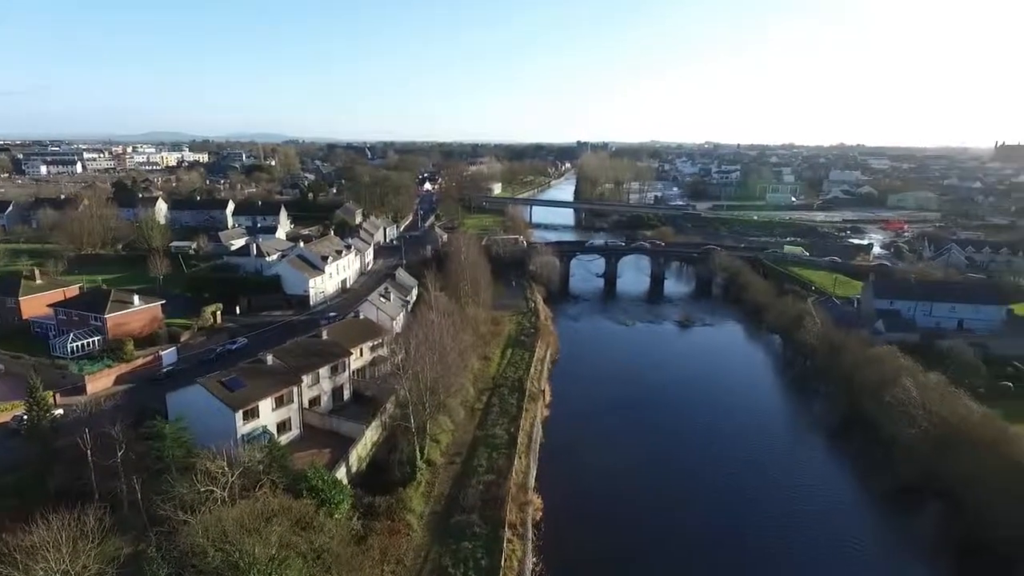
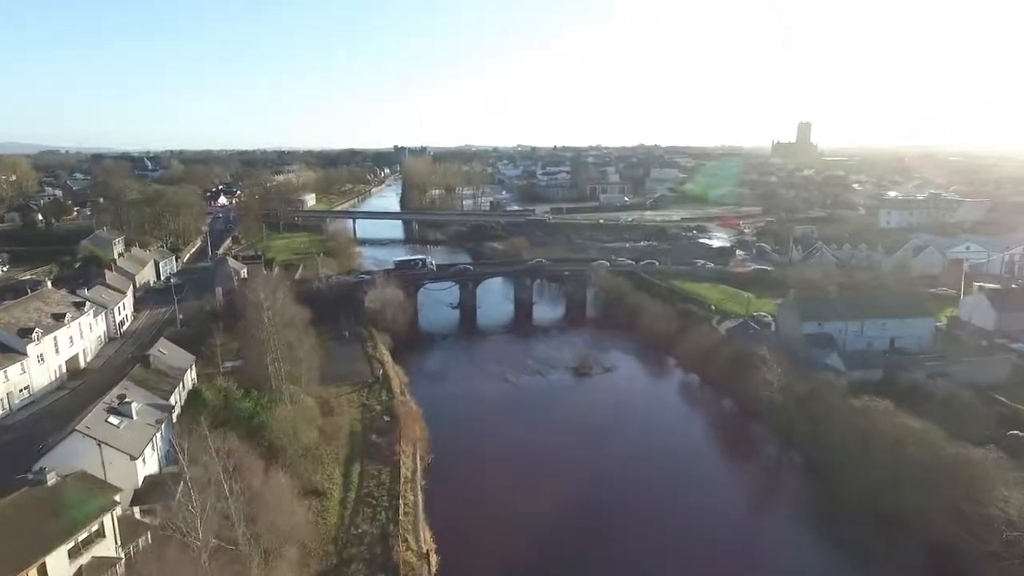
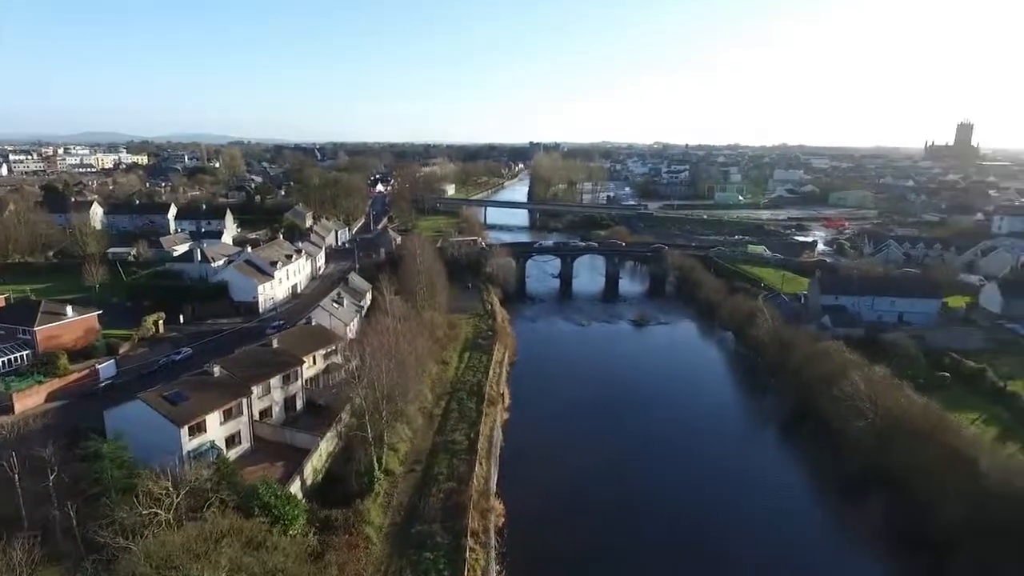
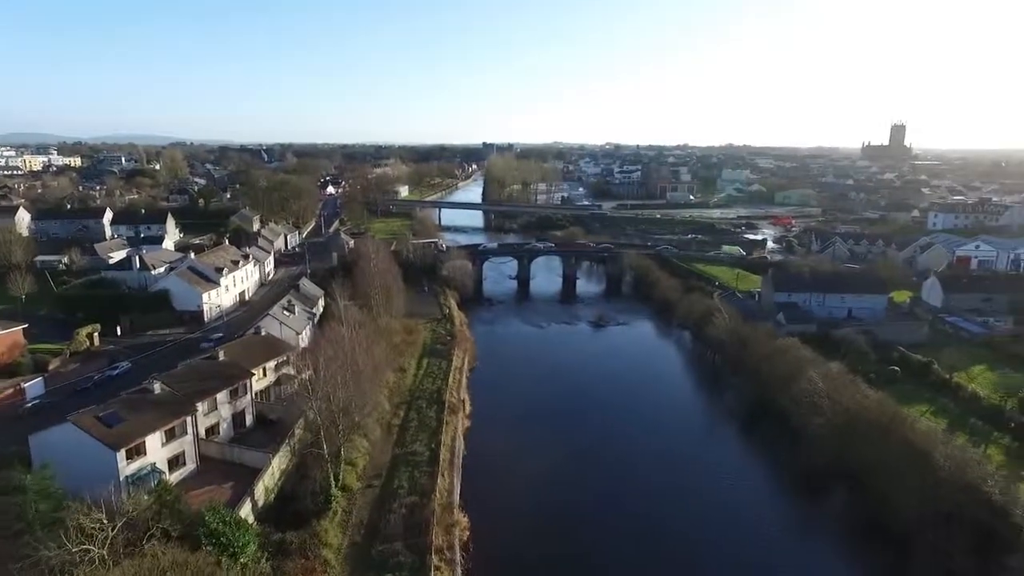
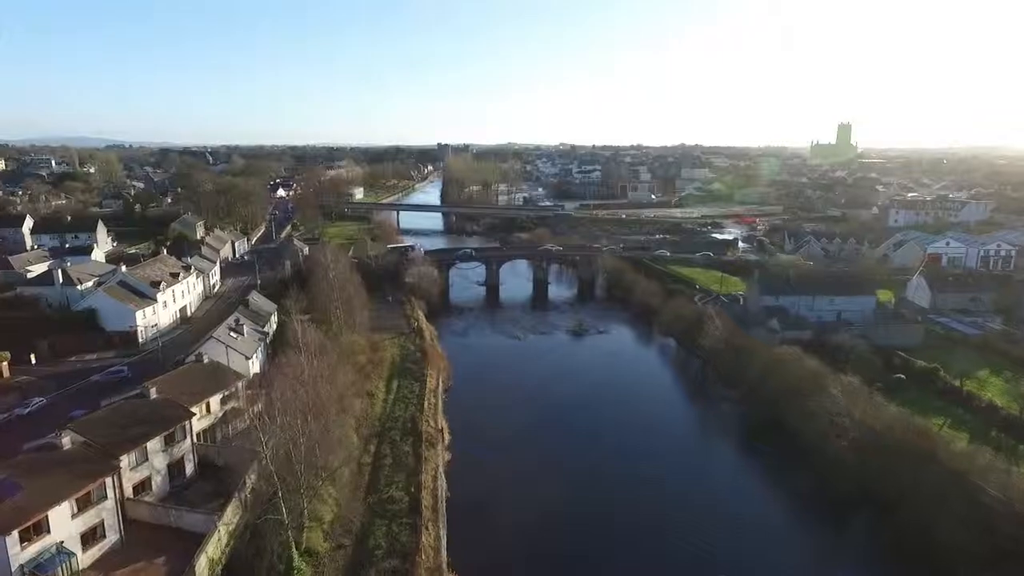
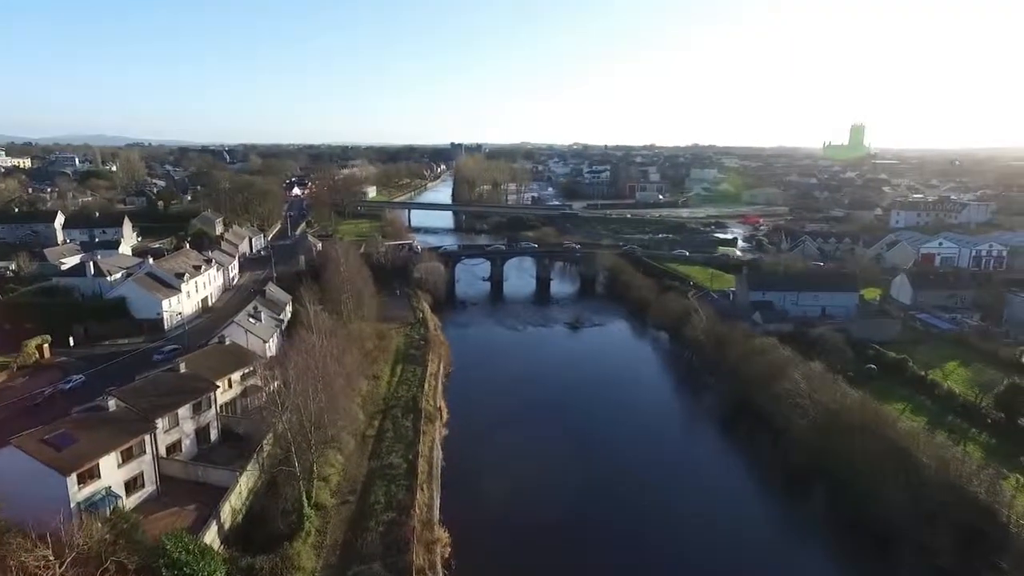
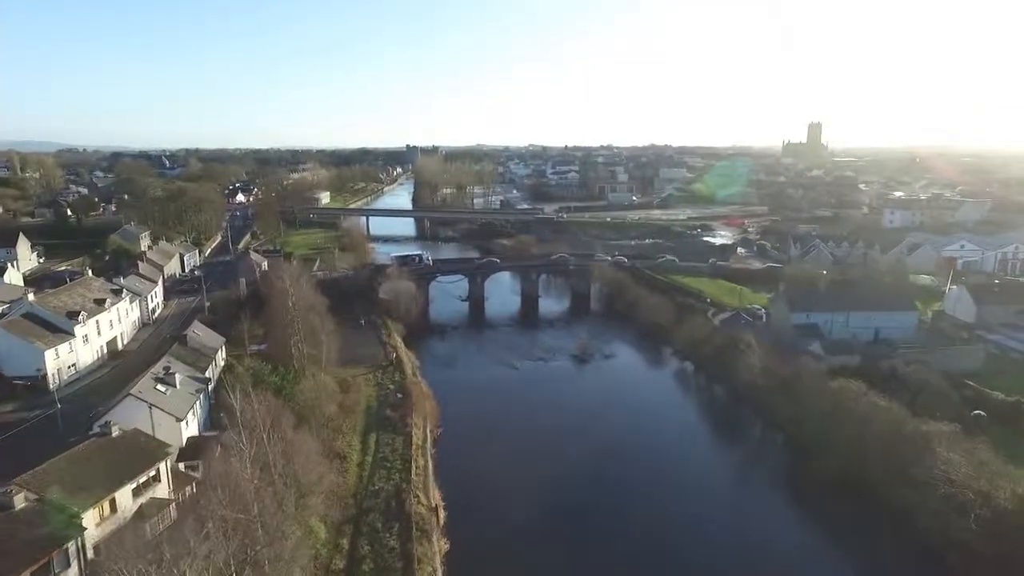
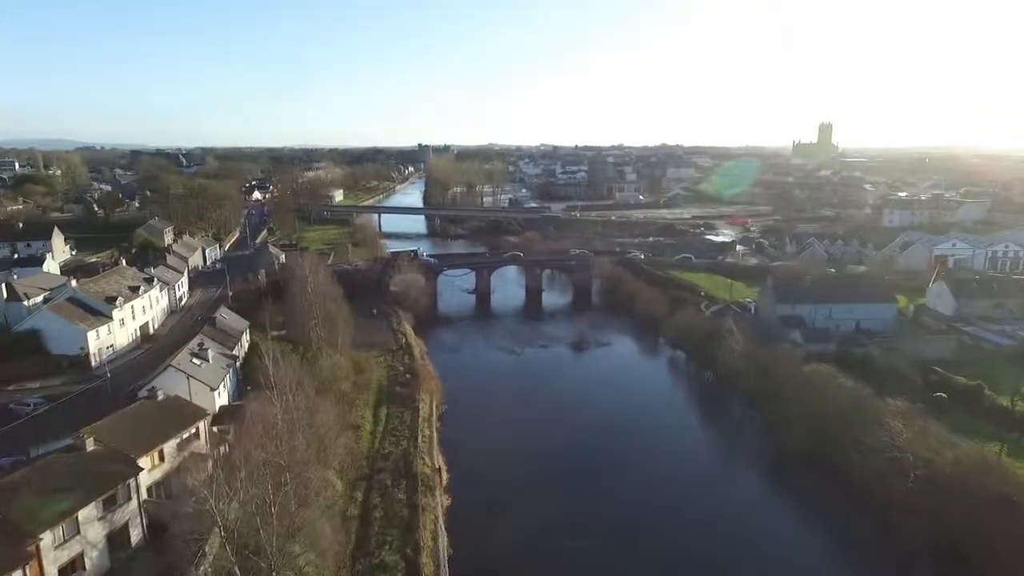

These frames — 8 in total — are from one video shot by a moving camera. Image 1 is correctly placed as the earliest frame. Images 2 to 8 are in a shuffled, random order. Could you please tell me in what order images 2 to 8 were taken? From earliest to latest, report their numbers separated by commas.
3, 4, 6, 5, 8, 7, 2
